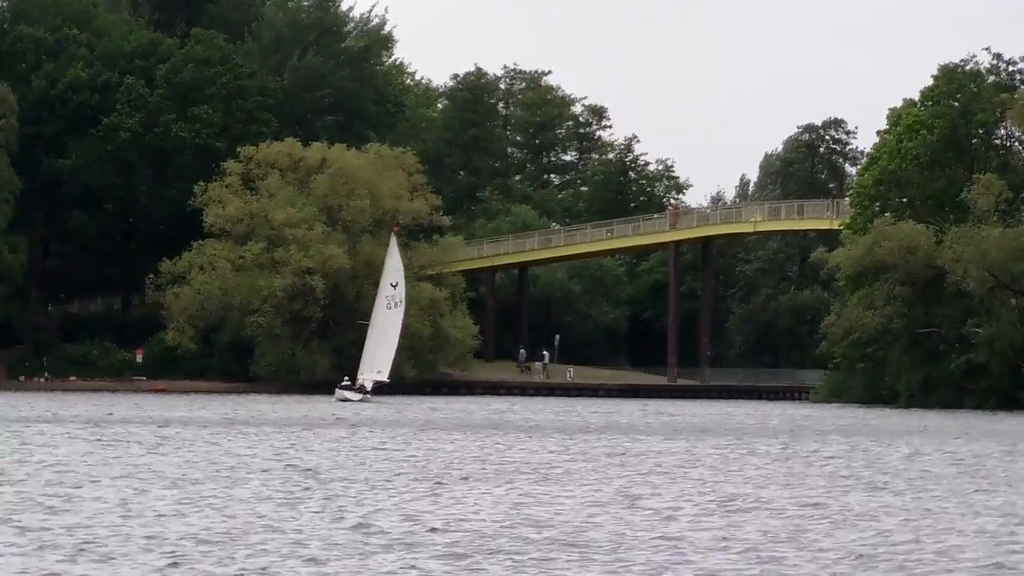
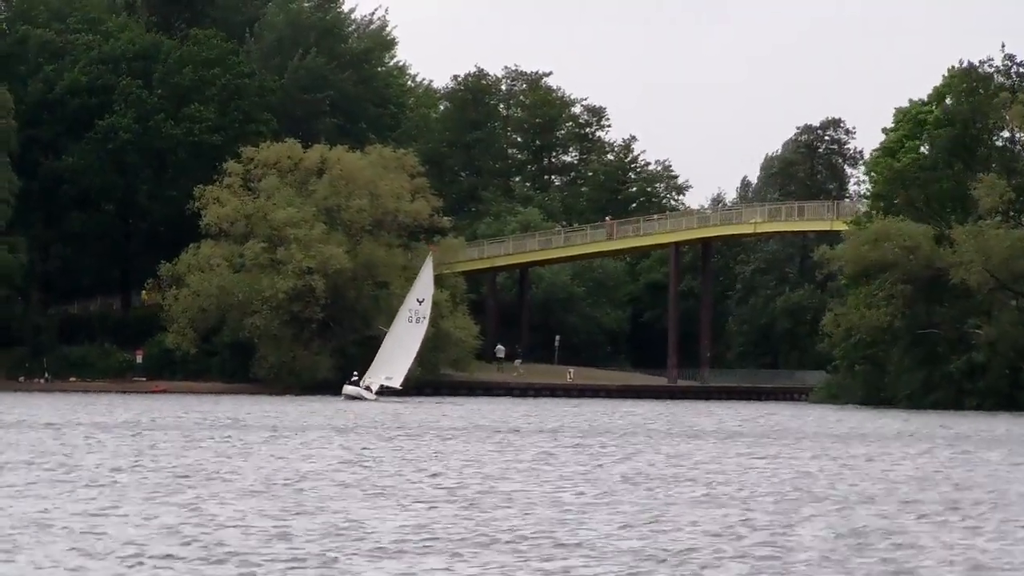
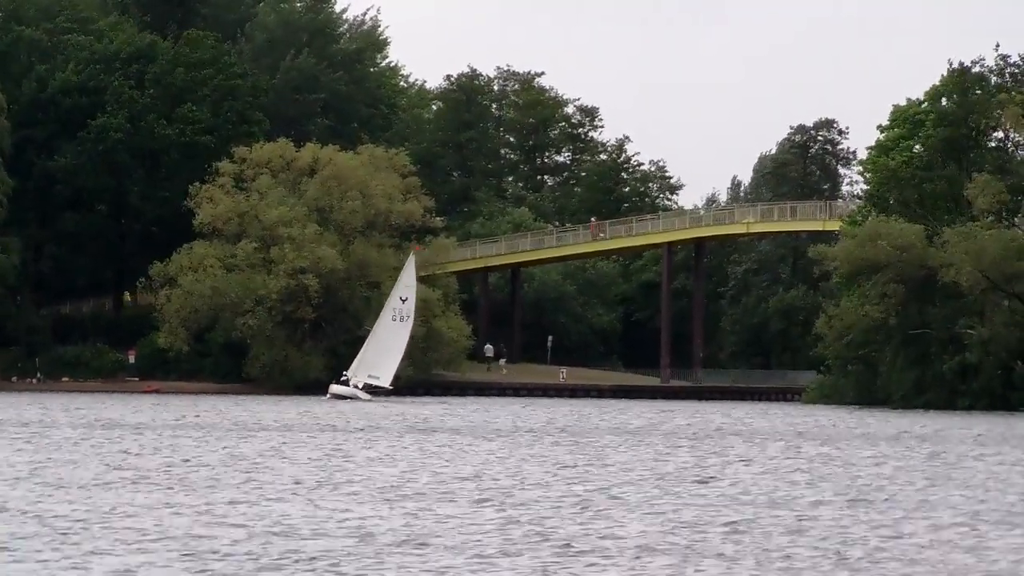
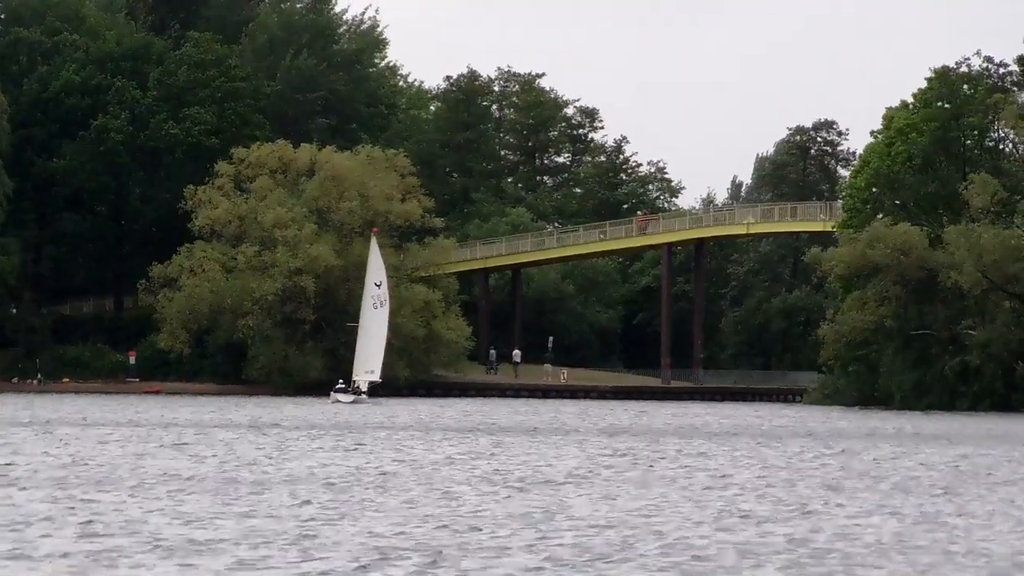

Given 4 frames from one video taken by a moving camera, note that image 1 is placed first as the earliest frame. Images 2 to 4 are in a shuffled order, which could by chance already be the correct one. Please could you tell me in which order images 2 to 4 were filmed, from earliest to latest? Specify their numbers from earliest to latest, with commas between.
4, 2, 3
